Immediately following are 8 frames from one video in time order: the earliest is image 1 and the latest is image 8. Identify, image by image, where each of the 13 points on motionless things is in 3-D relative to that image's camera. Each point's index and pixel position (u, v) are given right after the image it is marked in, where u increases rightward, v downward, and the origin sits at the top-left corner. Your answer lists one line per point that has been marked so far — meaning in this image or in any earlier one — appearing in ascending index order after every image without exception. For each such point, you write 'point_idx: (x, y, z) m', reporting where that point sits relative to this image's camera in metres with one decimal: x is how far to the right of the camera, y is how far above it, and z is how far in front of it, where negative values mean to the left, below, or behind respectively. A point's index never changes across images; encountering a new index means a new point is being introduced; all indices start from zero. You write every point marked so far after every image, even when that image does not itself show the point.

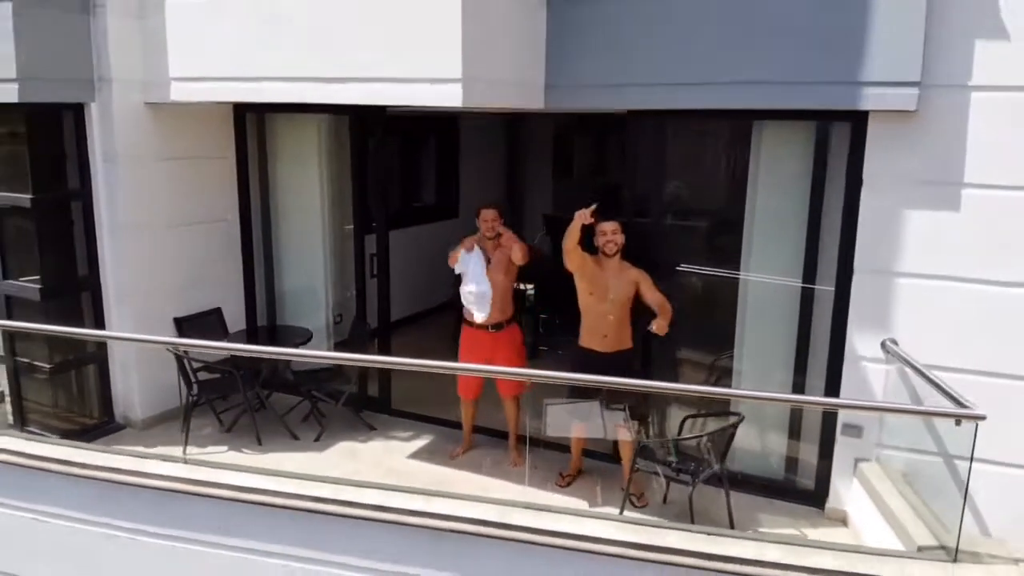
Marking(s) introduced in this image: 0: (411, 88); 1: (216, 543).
0: (-0.4, +0.8, +3.4) m
1: (-1.3, -1.1, +3.9) m
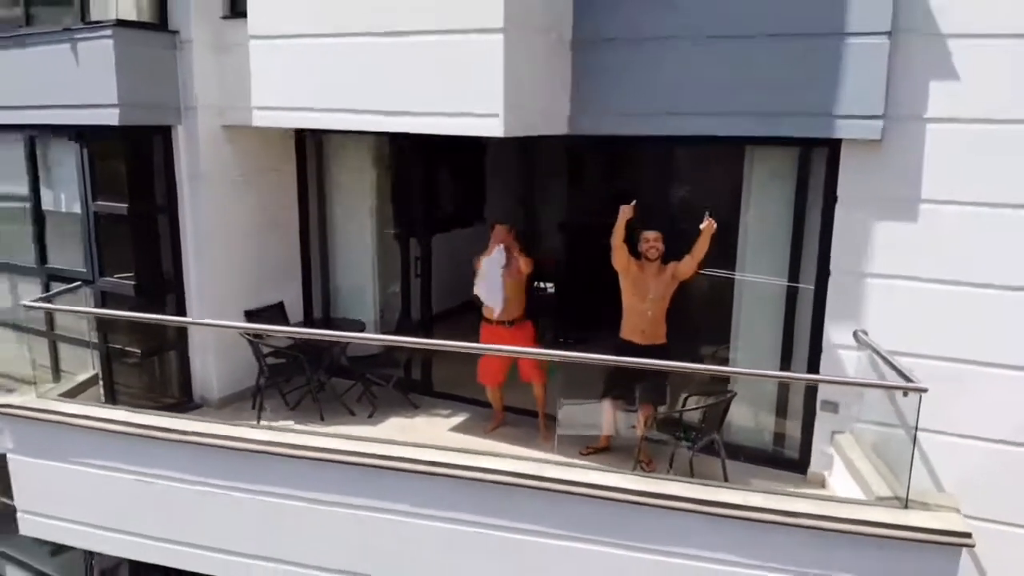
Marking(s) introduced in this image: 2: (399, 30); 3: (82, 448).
0: (-0.2, +0.8, +4.1) m
1: (-1.1, -1.1, +4.6) m
2: (-0.5, +1.2, +4.2) m
3: (-2.4, -0.9, +5.0) m
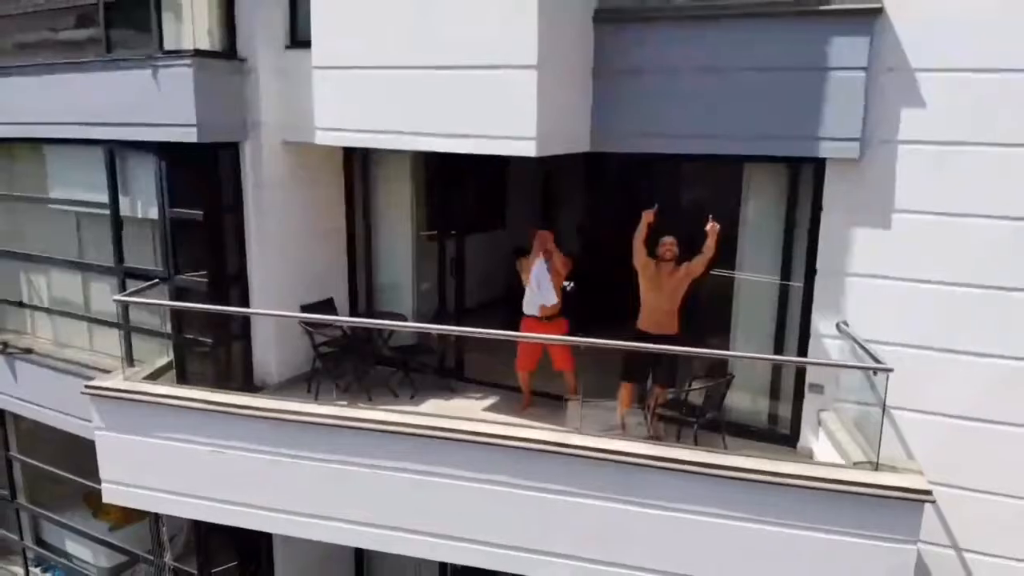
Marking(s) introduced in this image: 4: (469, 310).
0: (-0.1, +0.8, +4.8) m
1: (-0.9, -1.0, +5.3) m
2: (-0.3, +1.3, +4.8) m
3: (-2.2, -0.9, +5.7) m
4: (-0.3, -0.1, +6.5) m
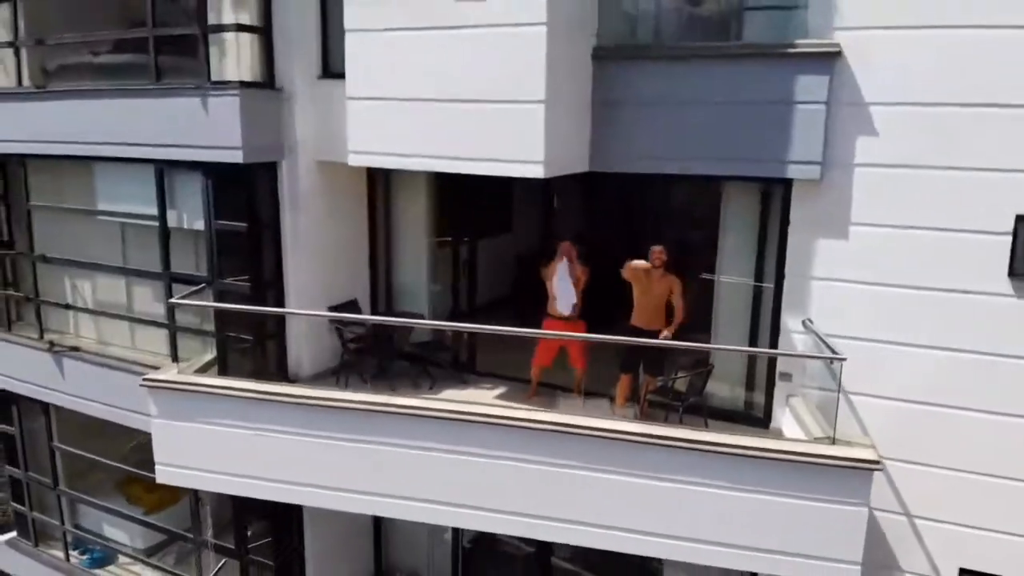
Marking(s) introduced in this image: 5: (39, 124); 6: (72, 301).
0: (0.0, +0.8, +5.5) m
1: (-0.9, -1.1, +6.0) m
2: (-0.3, +1.2, +5.6) m
3: (-2.2, -0.9, +6.4) m
4: (-0.3, -0.1, +7.2) m
5: (-4.2, +1.5, +7.5) m
6: (-4.2, -0.1, +8.2) m
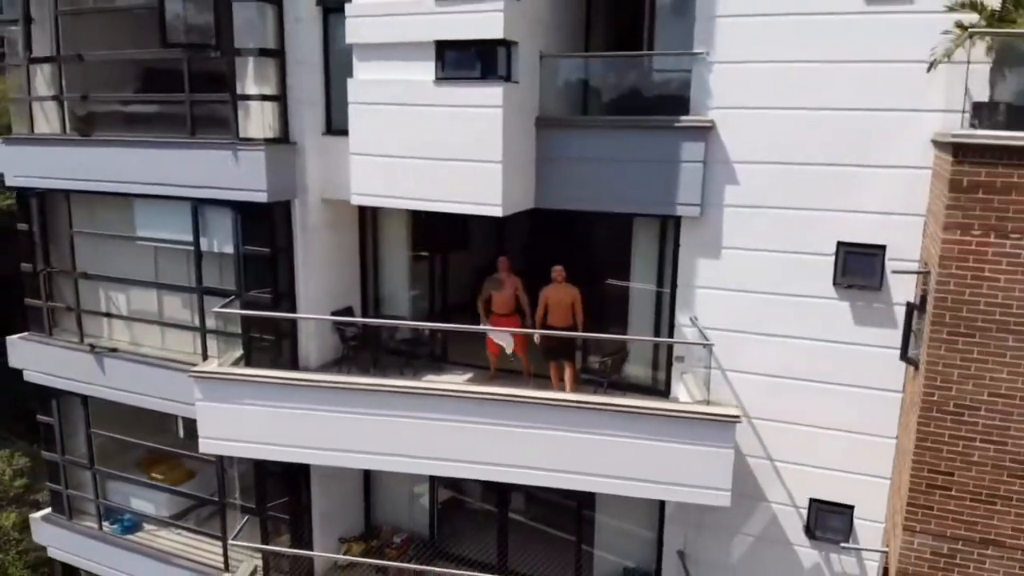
0: (-0.3, +0.7, +7.4) m
1: (-1.2, -1.2, +7.9) m
2: (-0.6, +1.2, +7.5) m
3: (-2.5, -1.0, +8.2) m
4: (-0.7, -0.2, +9.1) m
5: (-4.6, +1.3, +9.2) m
6: (-4.7, -0.2, +9.9) m
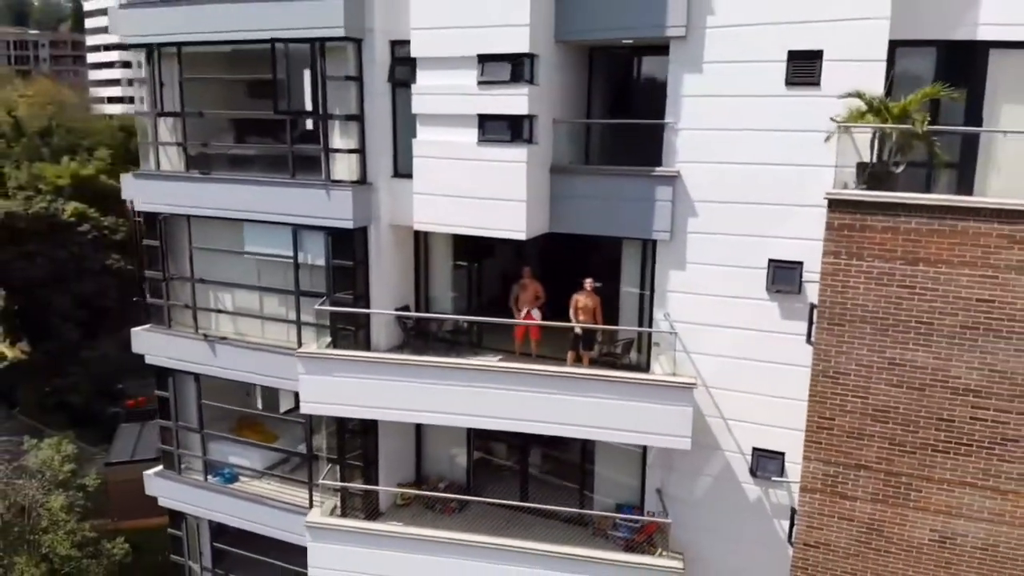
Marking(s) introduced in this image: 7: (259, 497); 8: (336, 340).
0: (-0.1, +0.7, +10.2) m
1: (-0.9, -1.2, +10.7) m
2: (-0.3, +1.1, +10.3) m
3: (-2.2, -1.1, +11.0) m
4: (-0.4, -0.2, +11.9) m
5: (-4.4, +1.3, +12.0) m
6: (-4.4, -0.3, +12.7) m
7: (-3.8, -3.1, +12.9) m
8: (-2.4, -0.7, +11.5) m
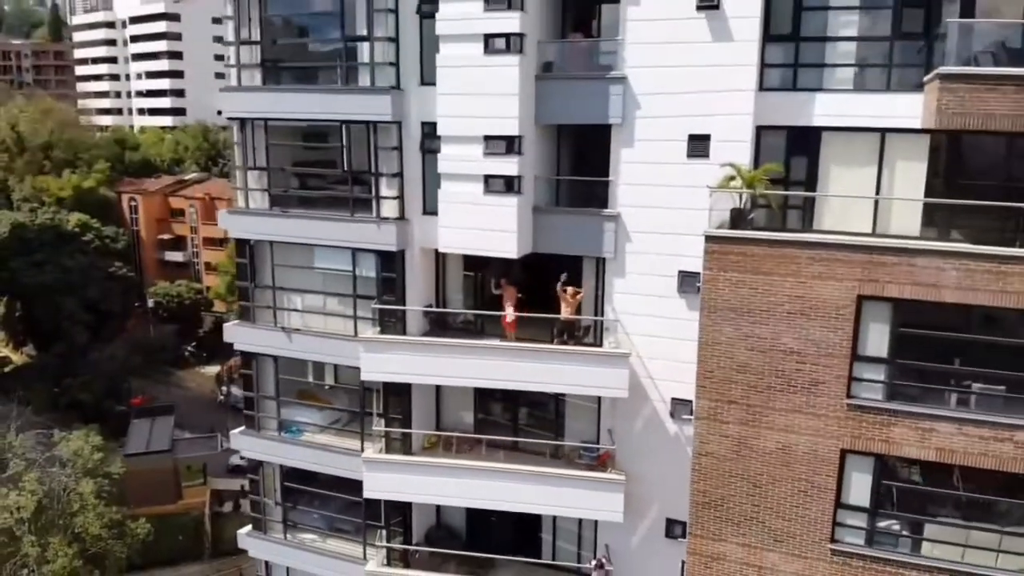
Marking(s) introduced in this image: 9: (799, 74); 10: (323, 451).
0: (-0.1, +0.6, +15.1) m
1: (-1.0, -1.3, +15.6) m
2: (-0.4, +1.0, +15.2) m
3: (-2.3, -1.1, +15.9) m
4: (-0.5, -0.3, +16.8) m
5: (-4.5, +1.2, +16.9) m
6: (-4.5, -0.4, +17.5) m
7: (-3.9, -3.2, +17.7) m
8: (-2.5, -0.8, +16.4) m
9: (+5.0, +3.7, +14.8) m
10: (-3.9, -3.4, +17.6) m
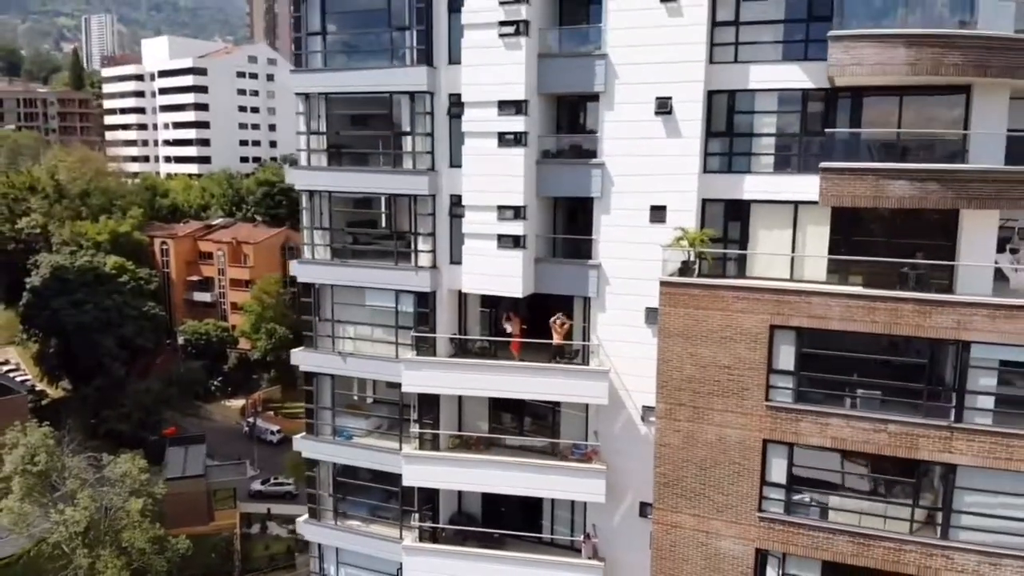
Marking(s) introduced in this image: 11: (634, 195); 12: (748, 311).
0: (0.0, -0.1, +20.0) m
1: (-0.8, -2.0, +20.4) m
2: (-0.3, +0.3, +20.1) m
3: (-2.2, -1.9, +20.7) m
4: (-0.3, -1.1, +21.7) m
5: (-4.3, +0.3, +21.8) m
6: (-4.4, -1.2, +22.4) m
7: (-3.7, -4.1, +22.4) m
8: (-2.3, -1.6, +21.2) m
9: (+5.1, +3.0, +19.7) m
10: (-3.7, -4.2, +22.3) m
11: (+2.8, +2.1, +19.6) m
12: (+4.9, -0.5, +17.8) m
